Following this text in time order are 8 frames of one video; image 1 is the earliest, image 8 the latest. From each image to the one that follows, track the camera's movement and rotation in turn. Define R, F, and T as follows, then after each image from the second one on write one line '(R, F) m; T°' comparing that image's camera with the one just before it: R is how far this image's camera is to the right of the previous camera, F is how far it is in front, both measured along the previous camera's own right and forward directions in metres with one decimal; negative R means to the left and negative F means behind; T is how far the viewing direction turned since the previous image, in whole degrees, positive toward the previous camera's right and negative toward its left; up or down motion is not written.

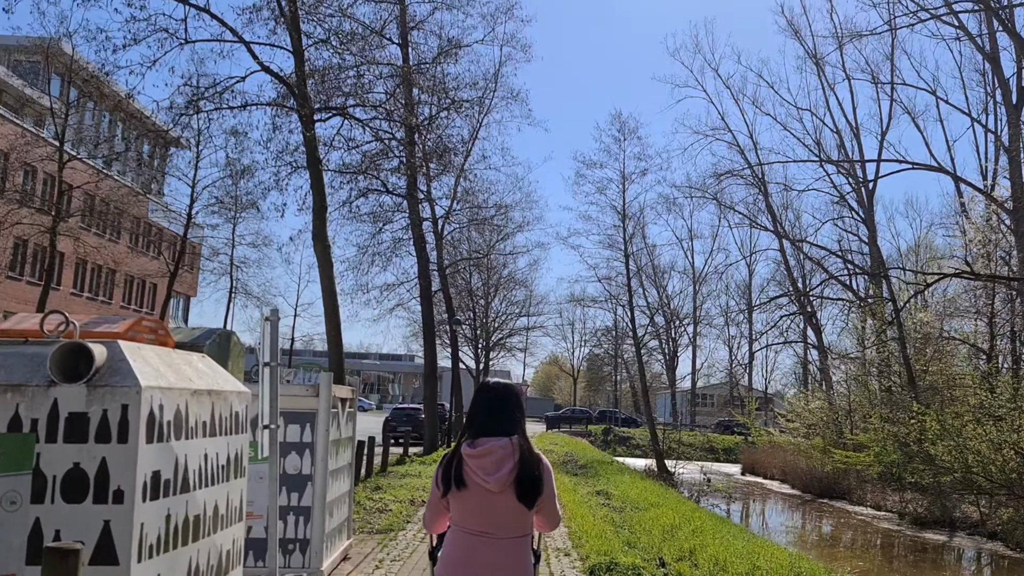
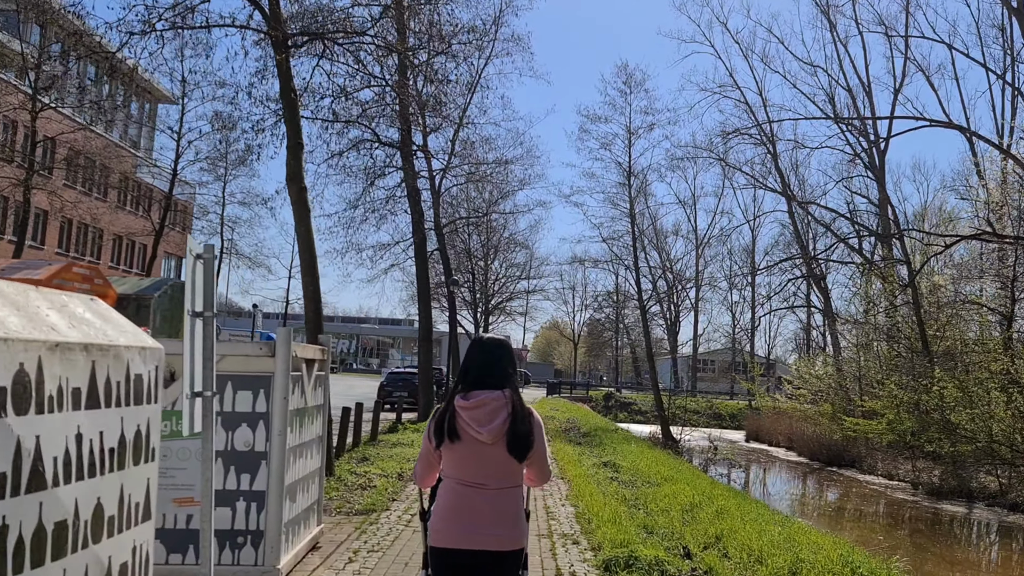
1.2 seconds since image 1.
(0.0, +0.8) m; 0°
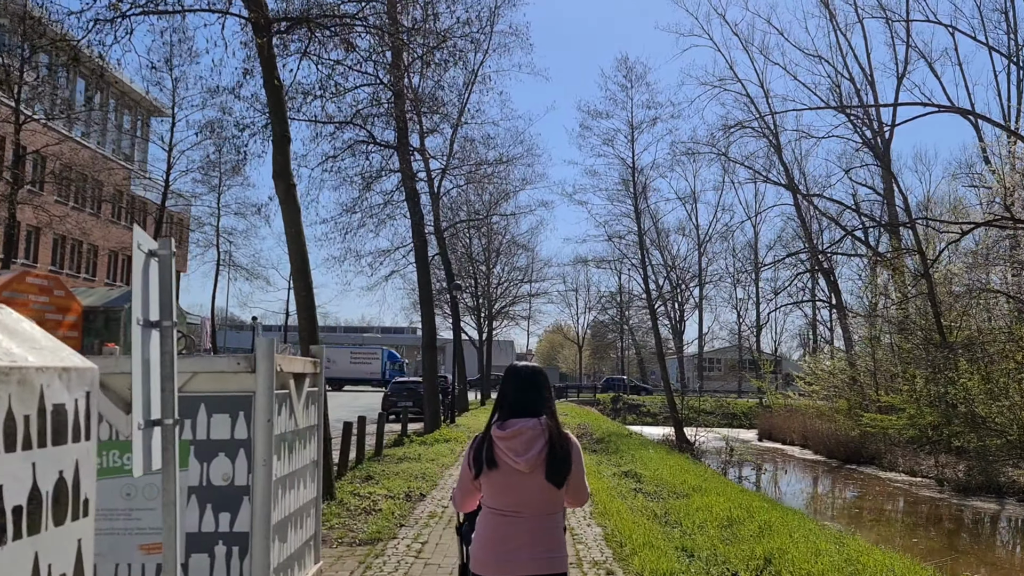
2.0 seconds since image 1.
(-0.1, +0.6) m; 0°
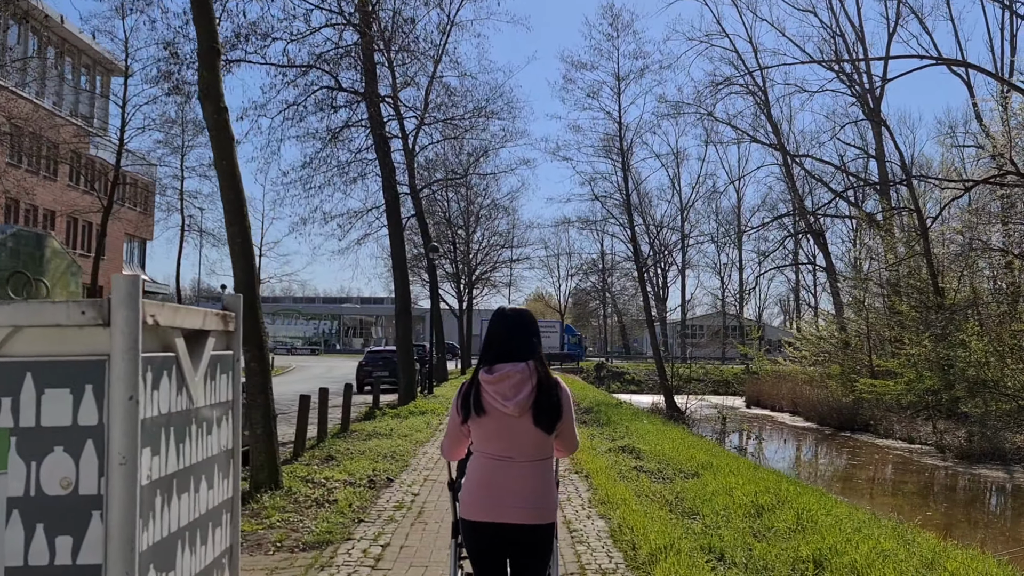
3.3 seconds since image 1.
(0.0, +1.0) m; +1°
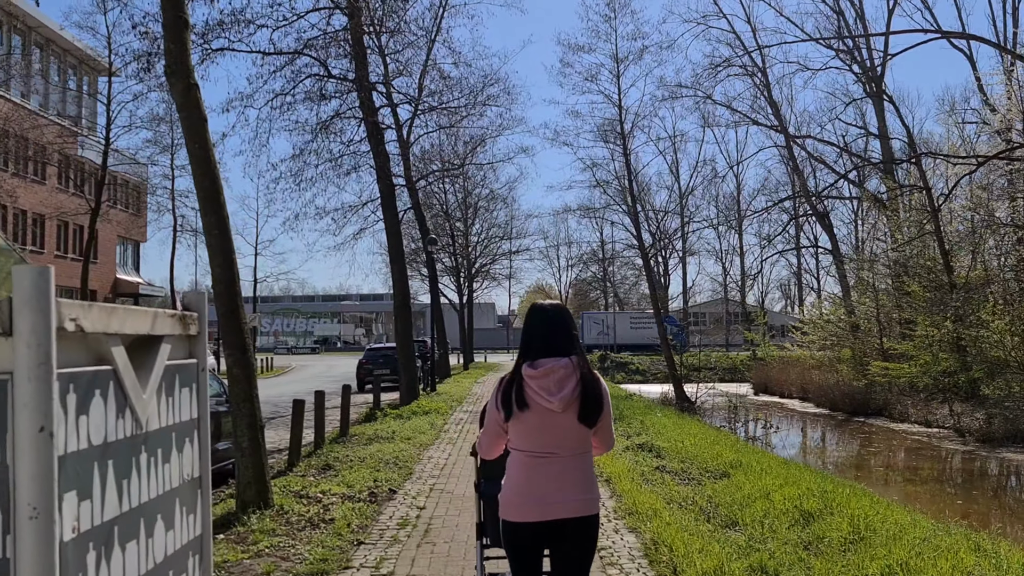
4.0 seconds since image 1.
(-0.1, +0.5) m; 0°
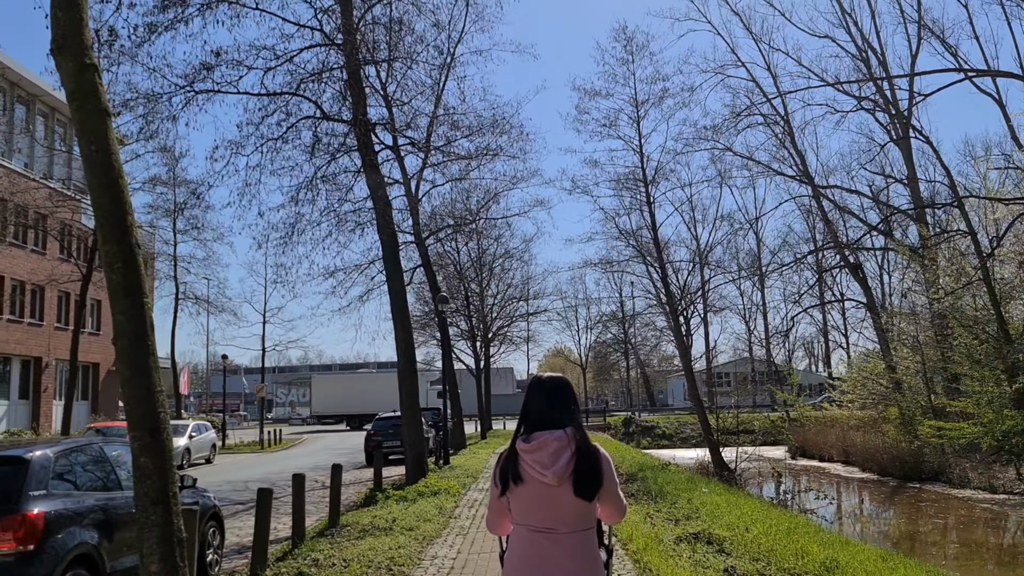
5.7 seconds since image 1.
(0.0, +1.2) m; -1°
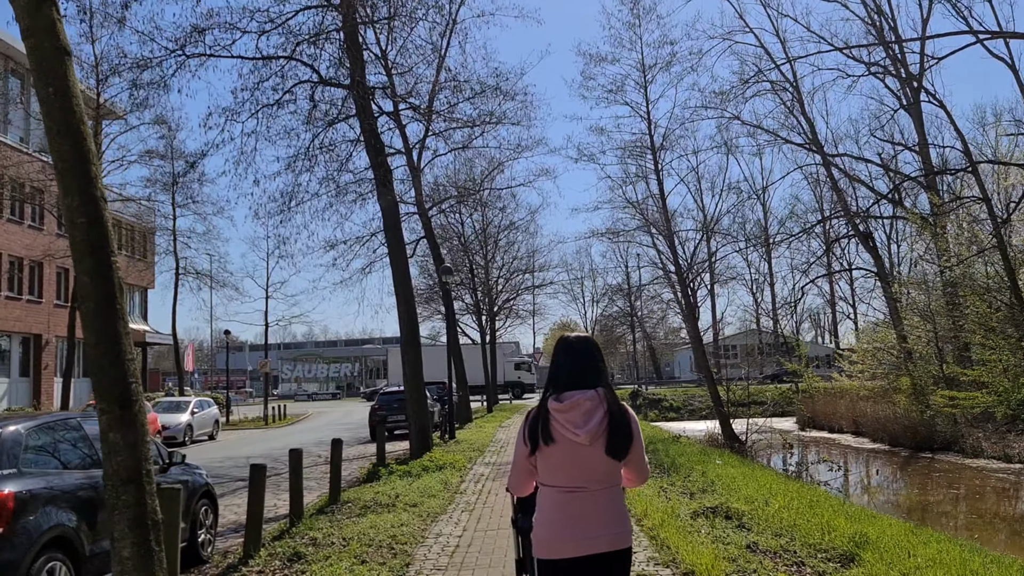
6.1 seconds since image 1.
(0.0, +0.3) m; 0°
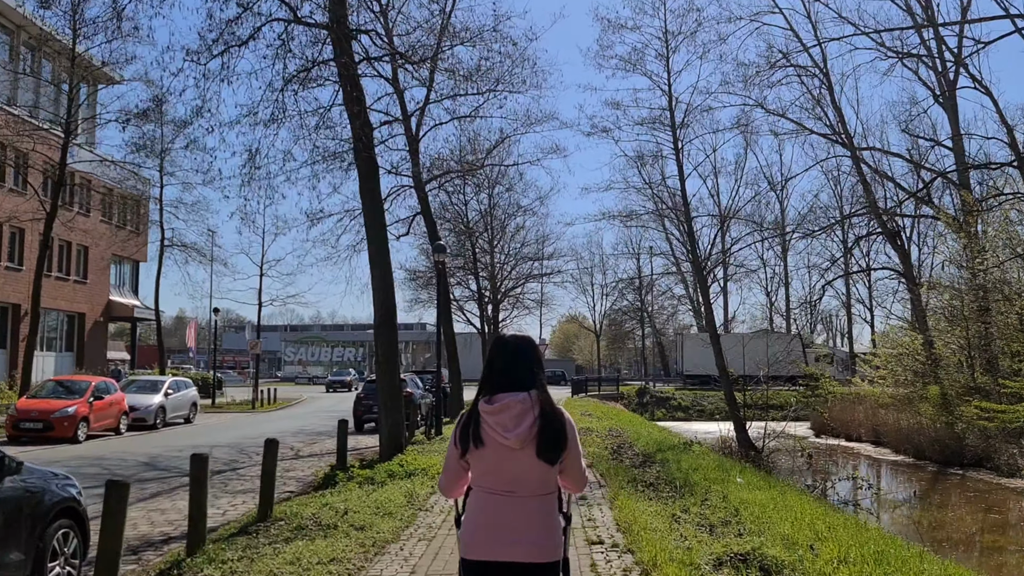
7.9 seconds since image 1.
(+0.2, +1.3) m; -1°
